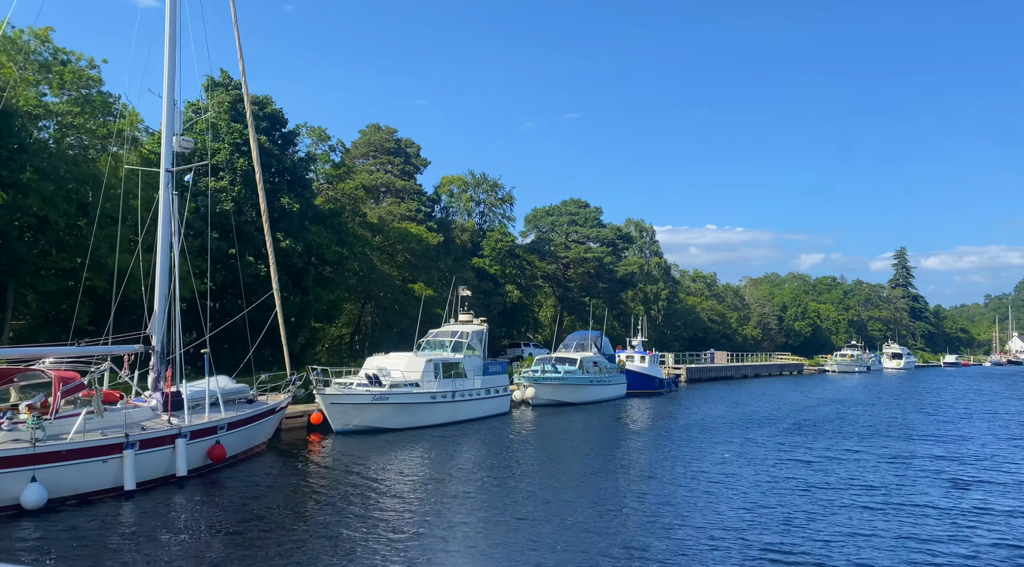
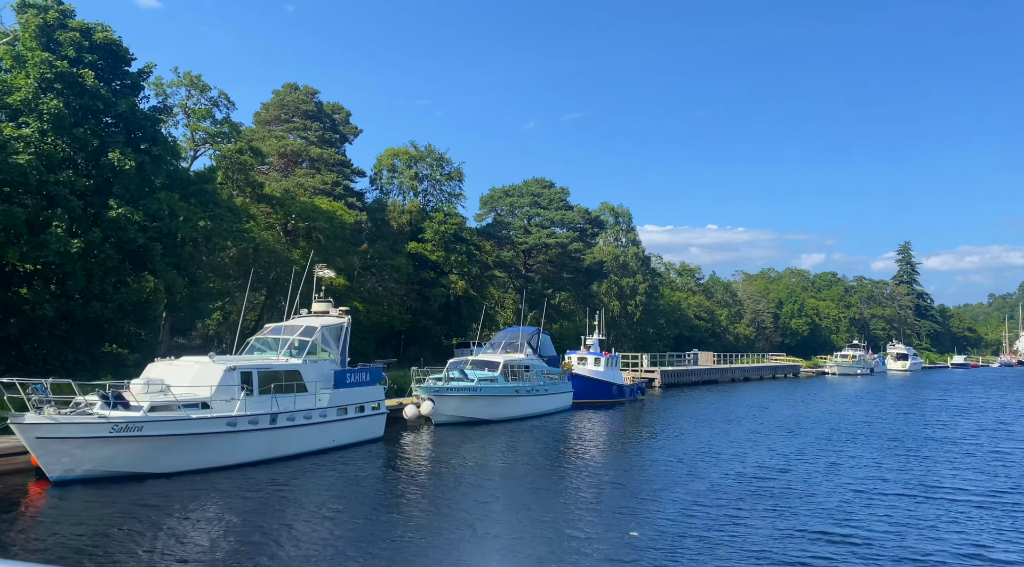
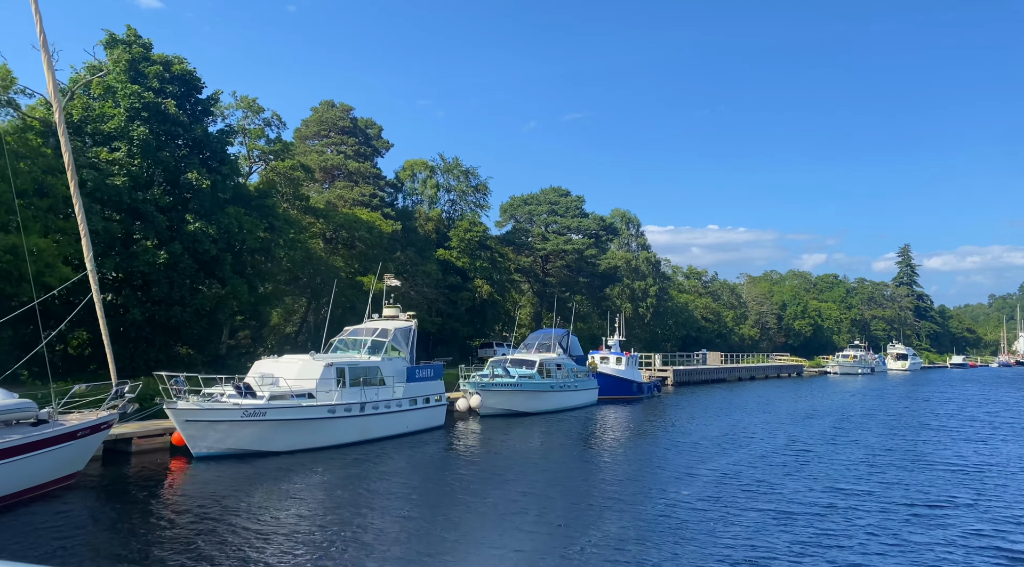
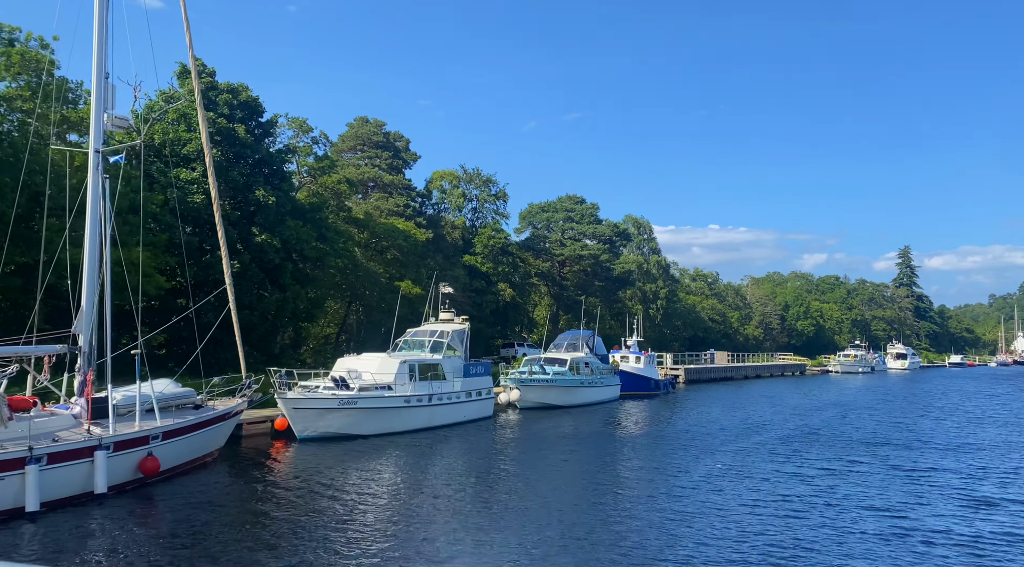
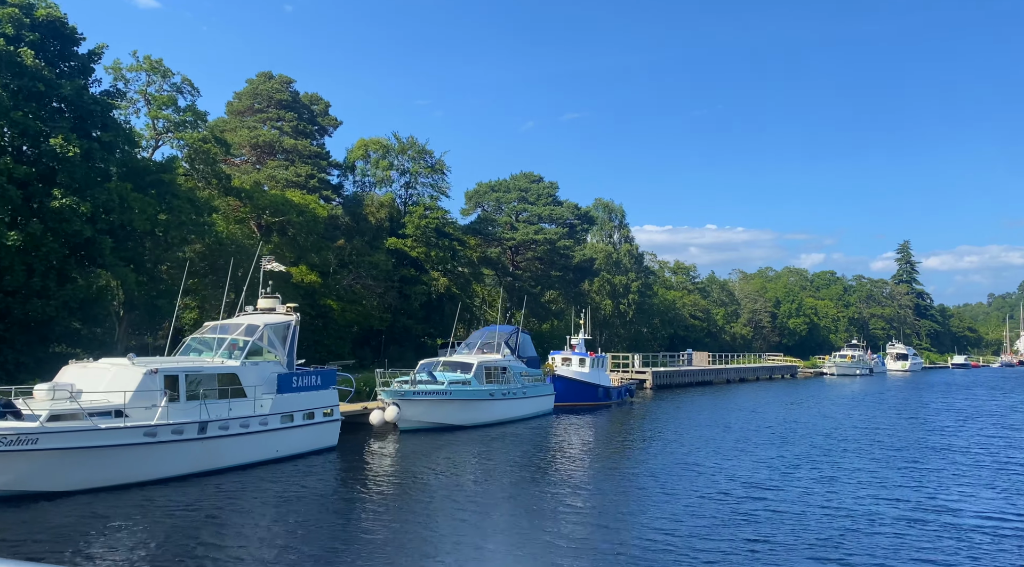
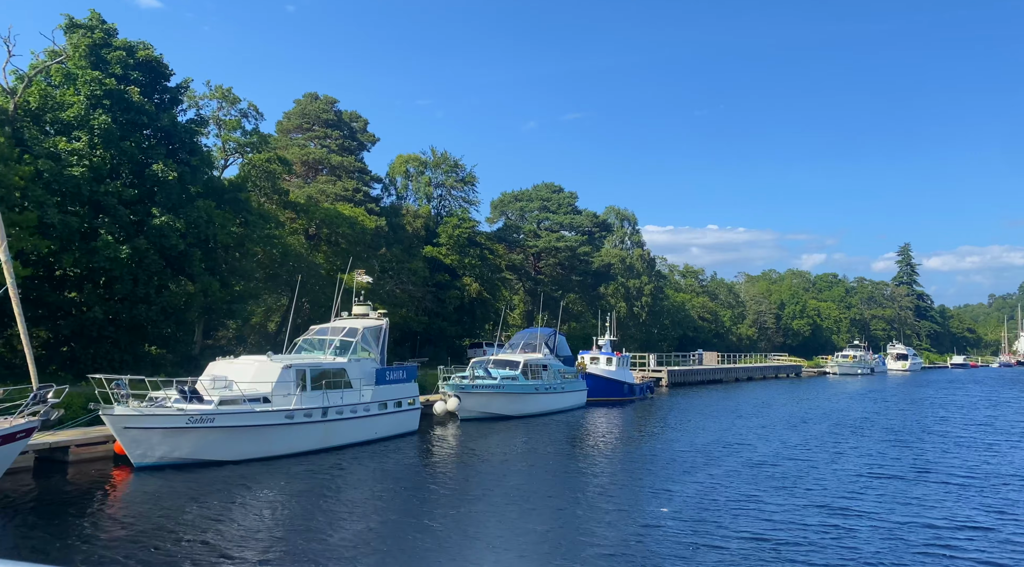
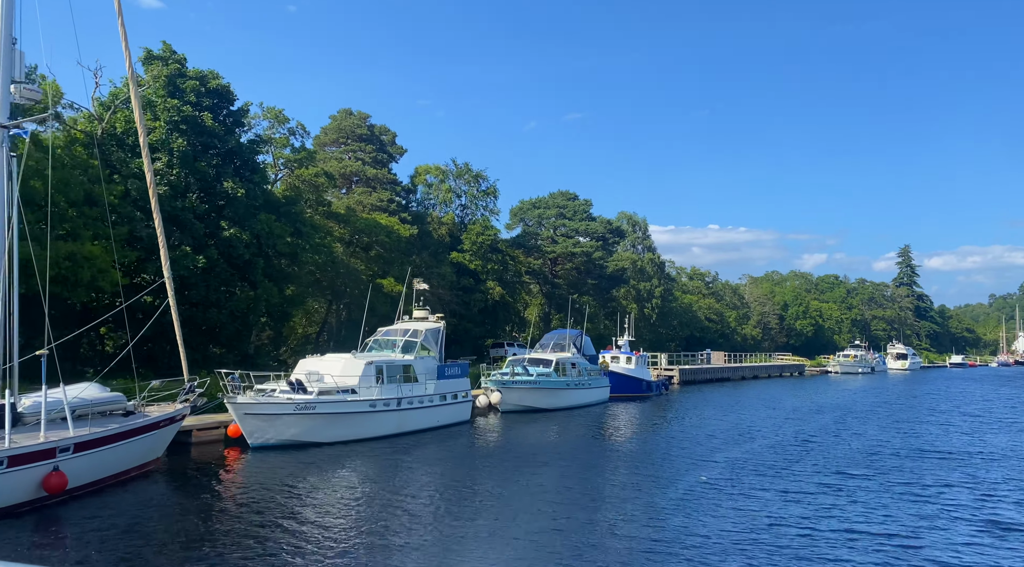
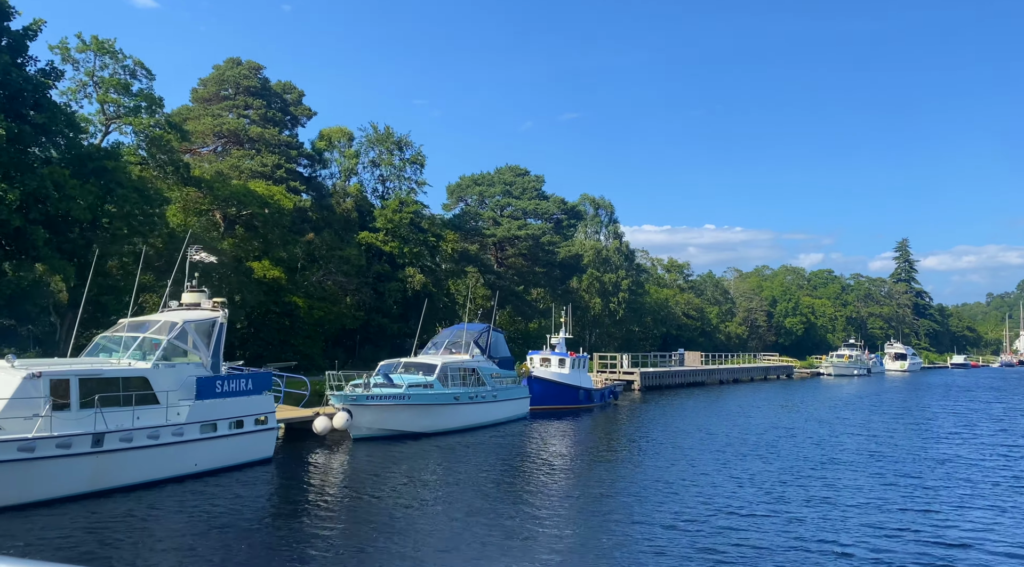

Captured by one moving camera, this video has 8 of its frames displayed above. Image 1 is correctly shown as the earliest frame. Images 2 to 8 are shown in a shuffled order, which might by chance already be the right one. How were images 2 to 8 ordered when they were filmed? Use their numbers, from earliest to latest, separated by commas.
4, 7, 3, 6, 2, 5, 8
